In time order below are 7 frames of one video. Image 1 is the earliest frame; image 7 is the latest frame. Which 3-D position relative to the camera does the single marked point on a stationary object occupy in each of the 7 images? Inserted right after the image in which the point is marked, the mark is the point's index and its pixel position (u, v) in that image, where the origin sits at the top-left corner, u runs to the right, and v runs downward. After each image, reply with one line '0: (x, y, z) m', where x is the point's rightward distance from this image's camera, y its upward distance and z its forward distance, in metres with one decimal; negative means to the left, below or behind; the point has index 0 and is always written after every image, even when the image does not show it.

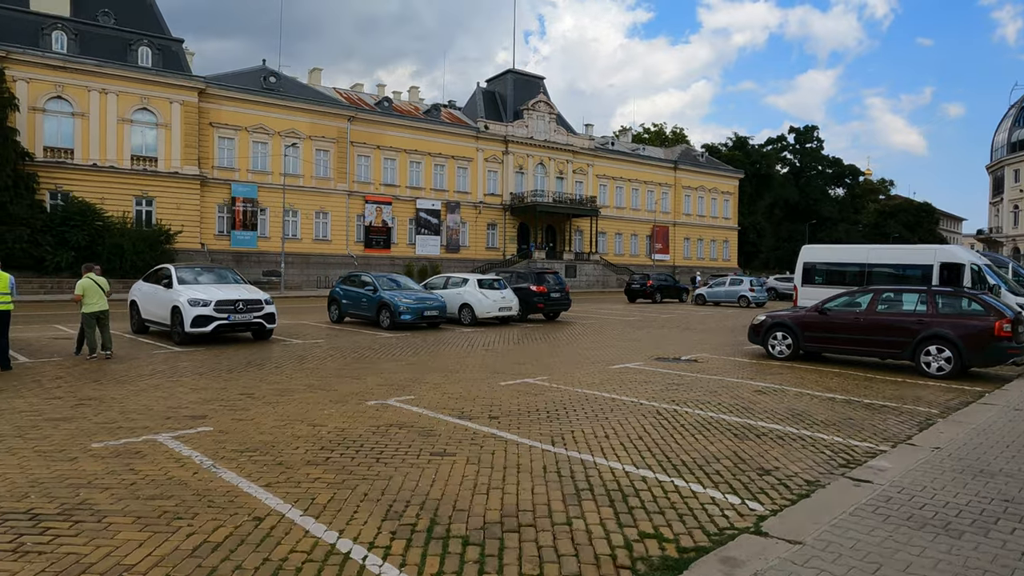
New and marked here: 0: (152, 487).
0: (-2.7, -1.5, +4.9) m
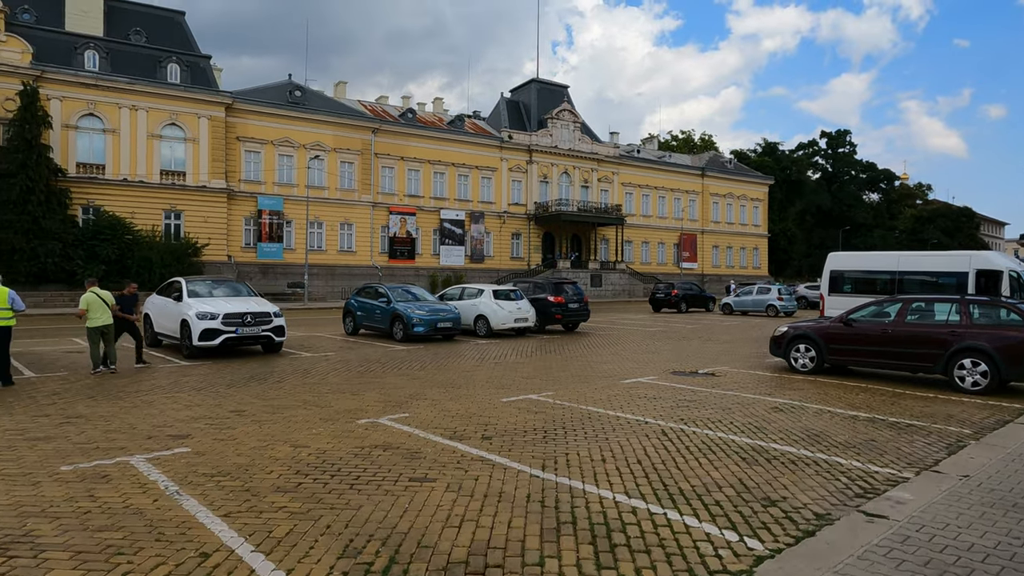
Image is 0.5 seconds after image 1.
0: (-2.9, -1.6, +4.6) m
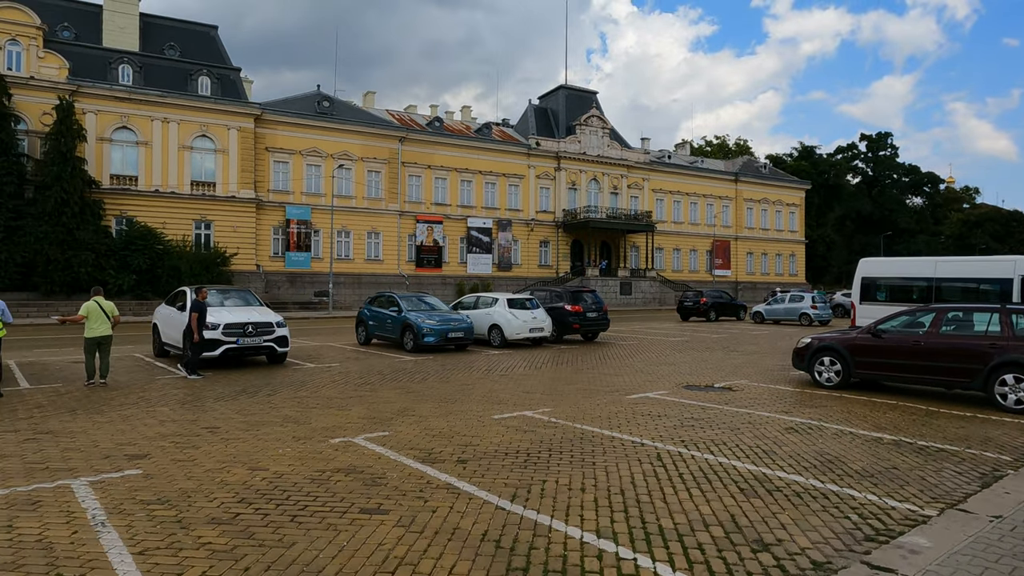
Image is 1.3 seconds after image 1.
0: (-3.2, -1.7, +4.2) m
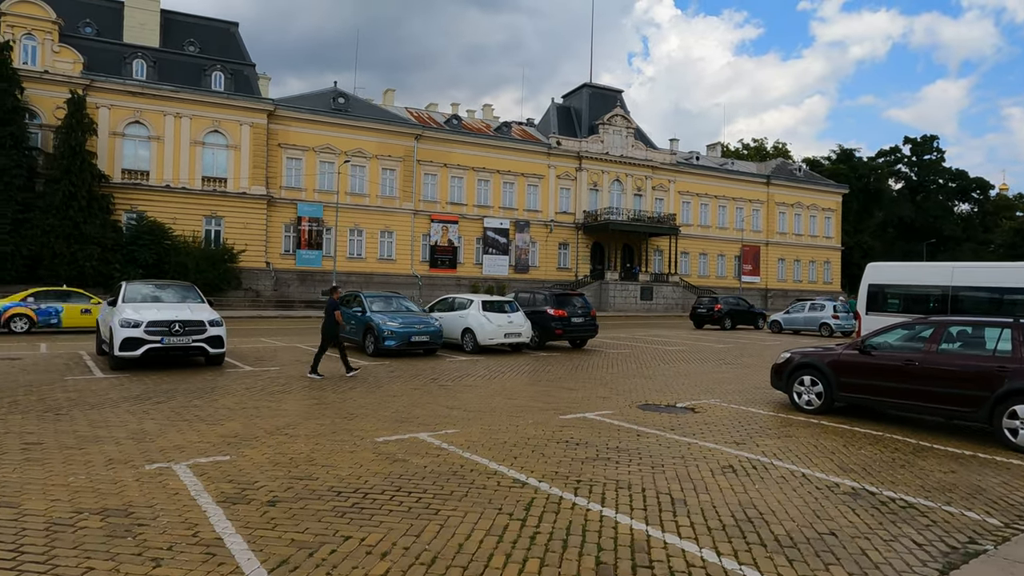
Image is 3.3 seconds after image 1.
0: (-4.7, -1.6, +3.0) m
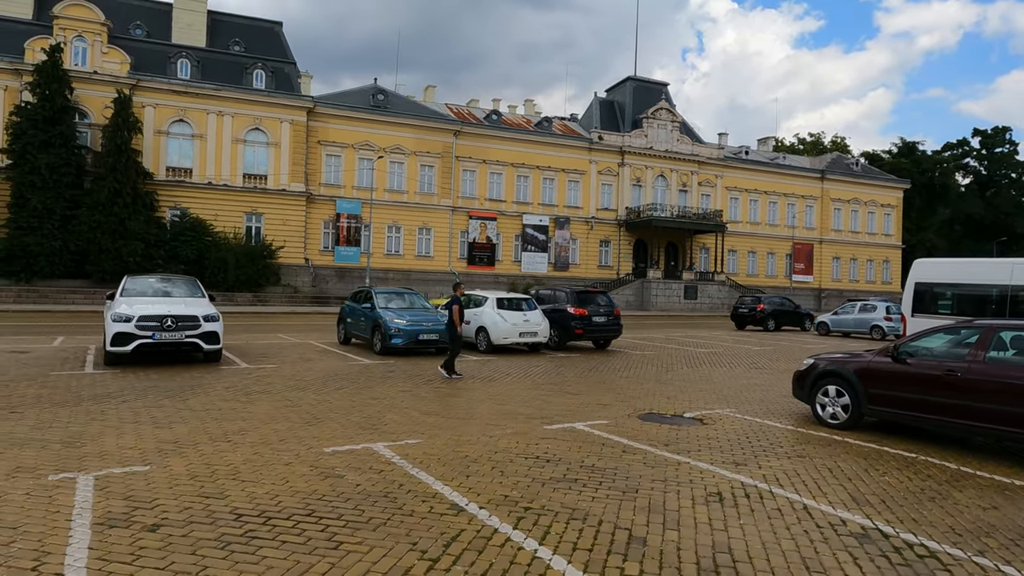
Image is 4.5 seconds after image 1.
0: (-5.4, -1.5, +2.5) m
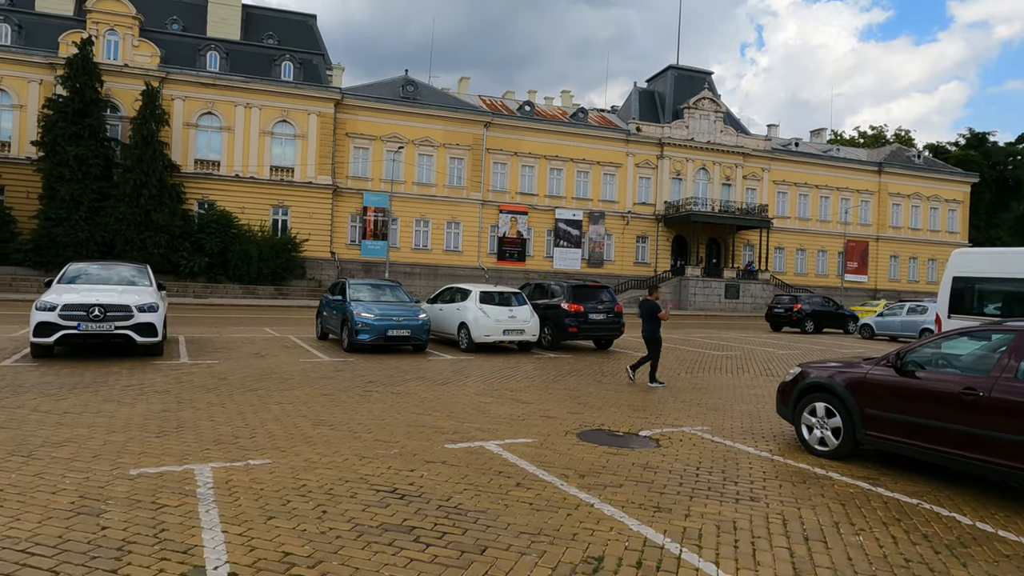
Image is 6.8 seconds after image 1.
0: (-6.8, -1.3, +1.4) m
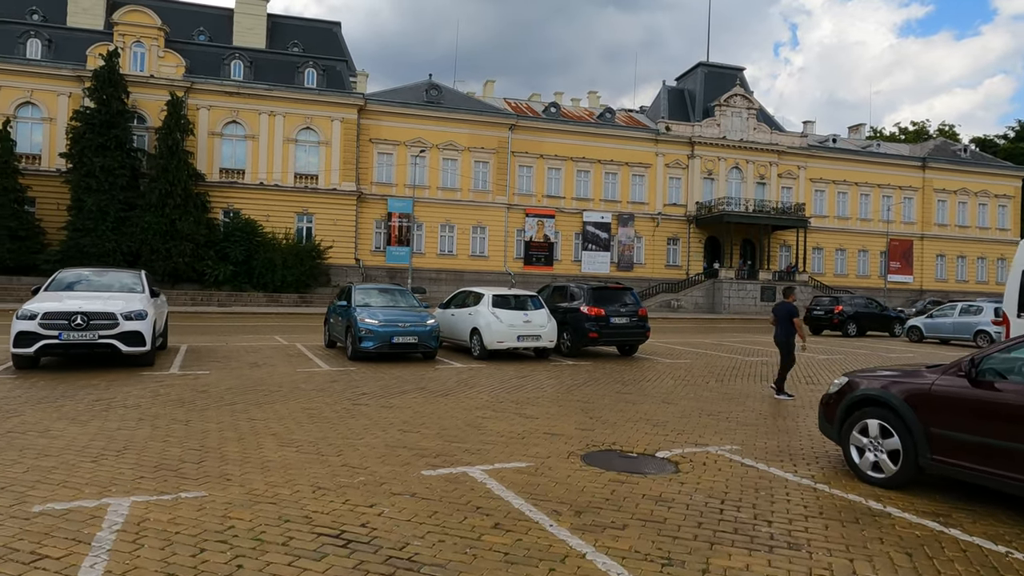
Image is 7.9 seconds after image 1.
0: (-7.2, -1.3, +0.8) m
